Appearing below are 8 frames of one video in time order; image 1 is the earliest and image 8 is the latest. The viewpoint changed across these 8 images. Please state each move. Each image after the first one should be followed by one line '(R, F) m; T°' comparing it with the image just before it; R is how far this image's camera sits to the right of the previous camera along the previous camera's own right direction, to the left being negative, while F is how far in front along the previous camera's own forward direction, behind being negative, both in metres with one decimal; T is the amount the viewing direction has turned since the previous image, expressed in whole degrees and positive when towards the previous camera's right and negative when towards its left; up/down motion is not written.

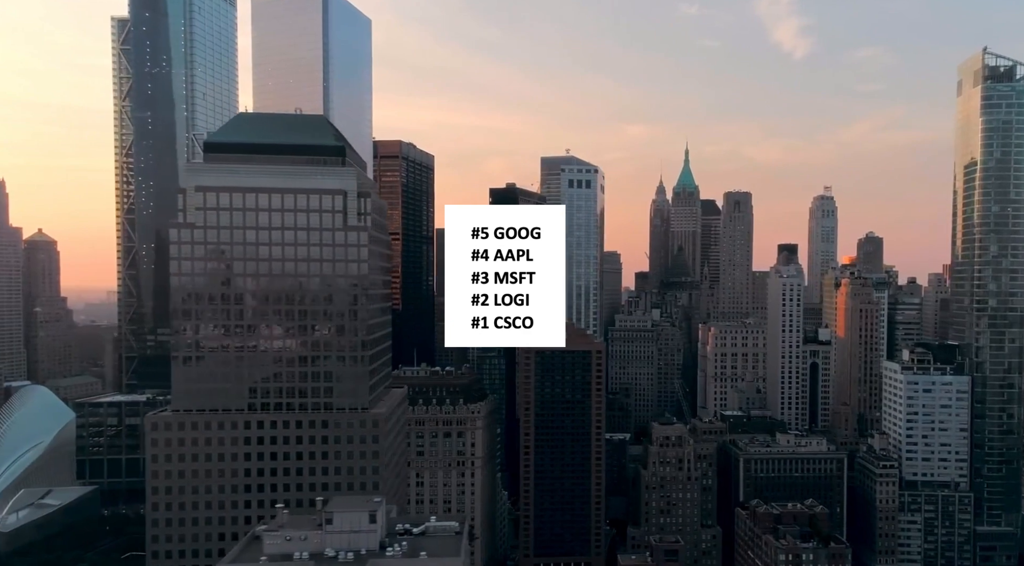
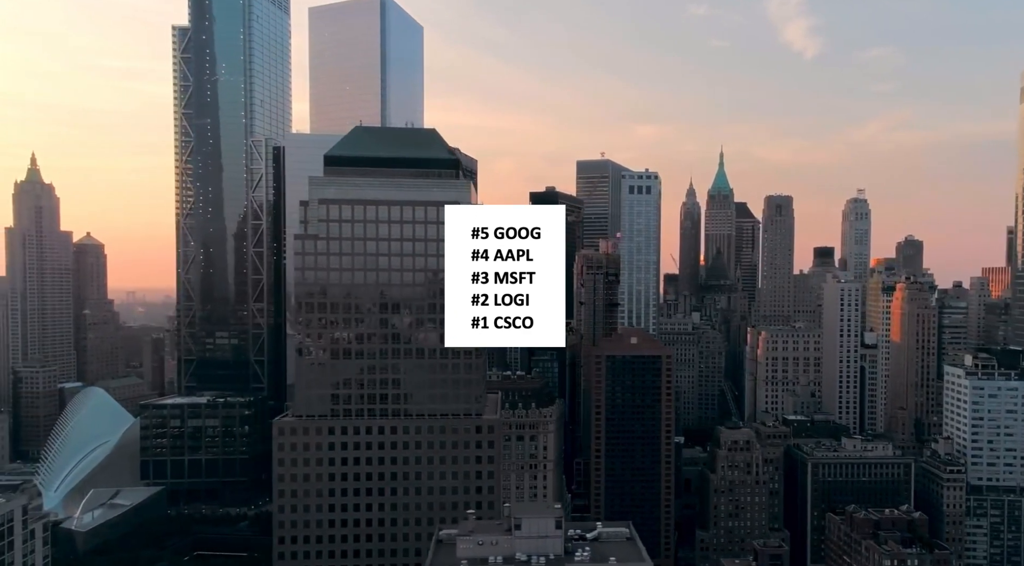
(-5.6, -1.3) m; -1°
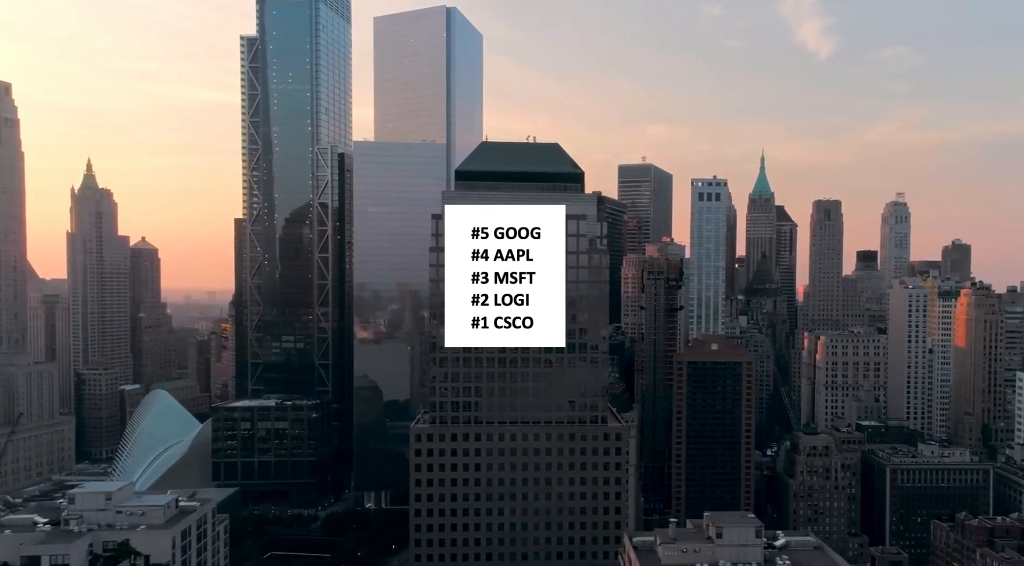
(-6.5, -1.5) m; -1°
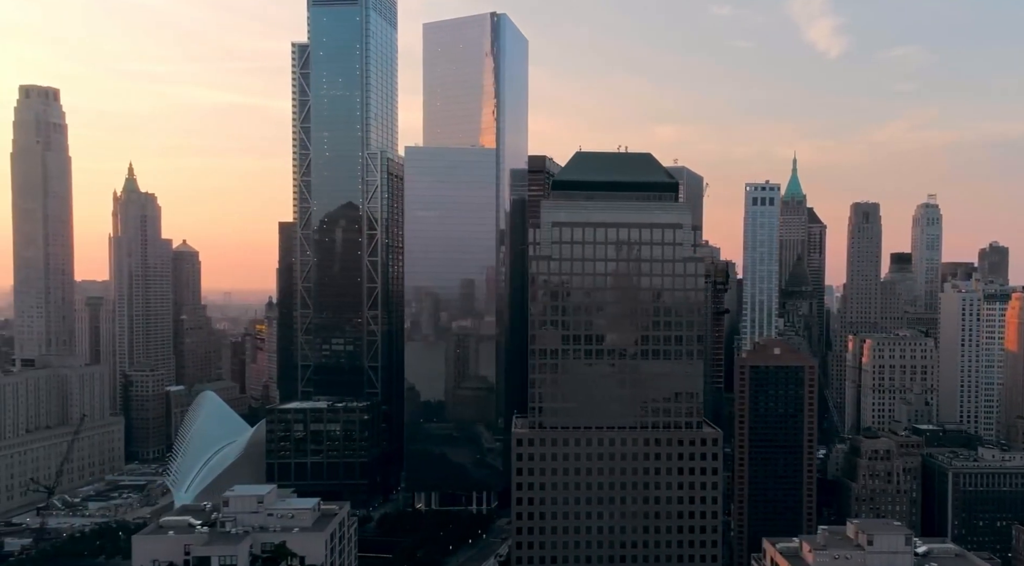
(-5.2, -1.1) m; -1°
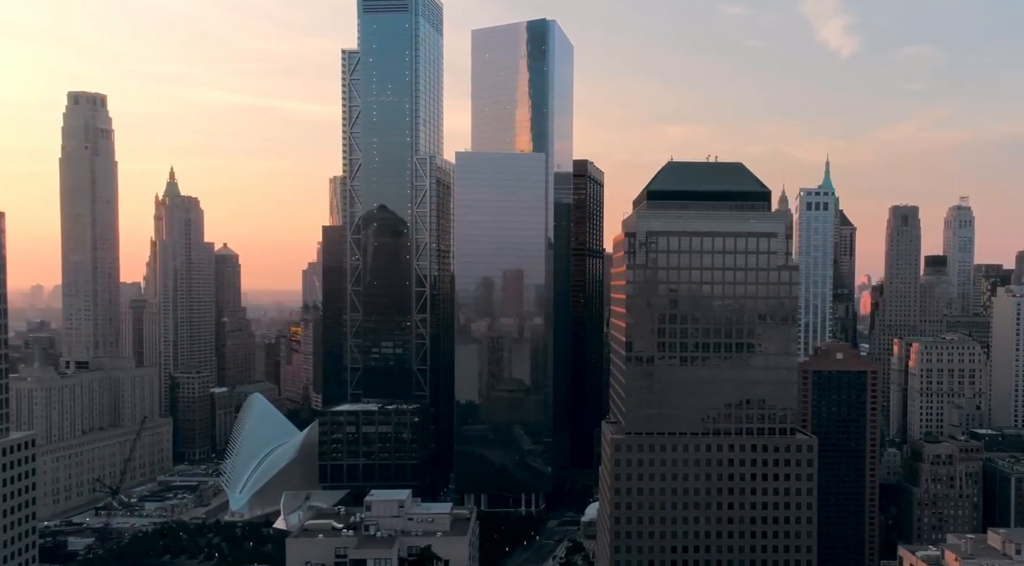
(-5.1, -1.1) m; -1°
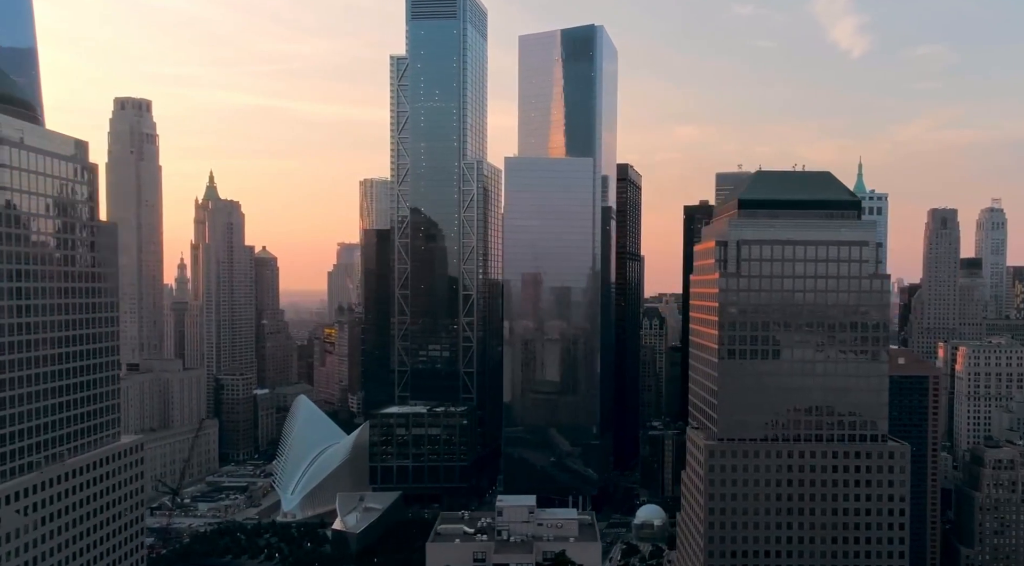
(-5.0, -1.0) m; -1°
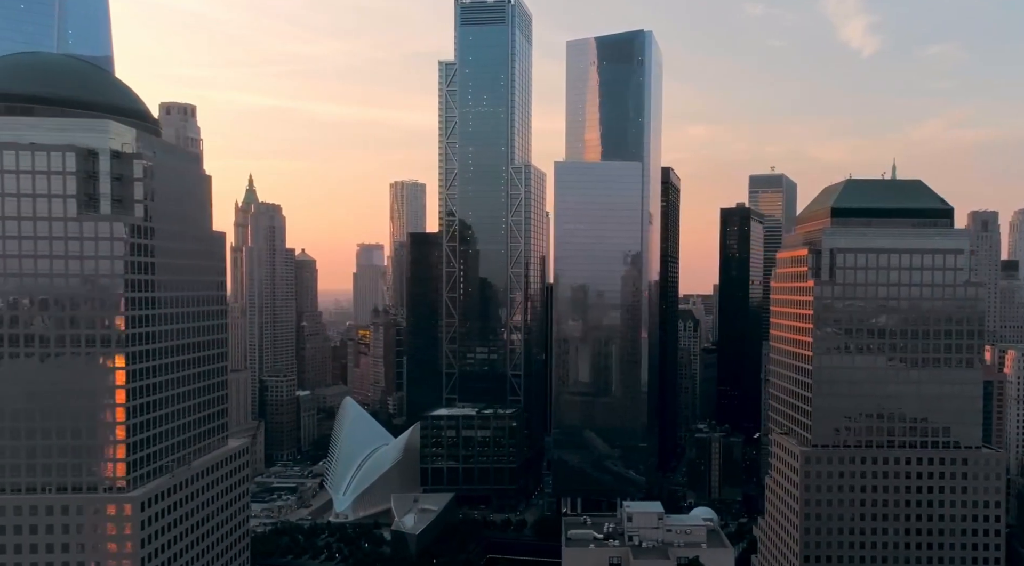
(-5.3, -1.0) m; -1°
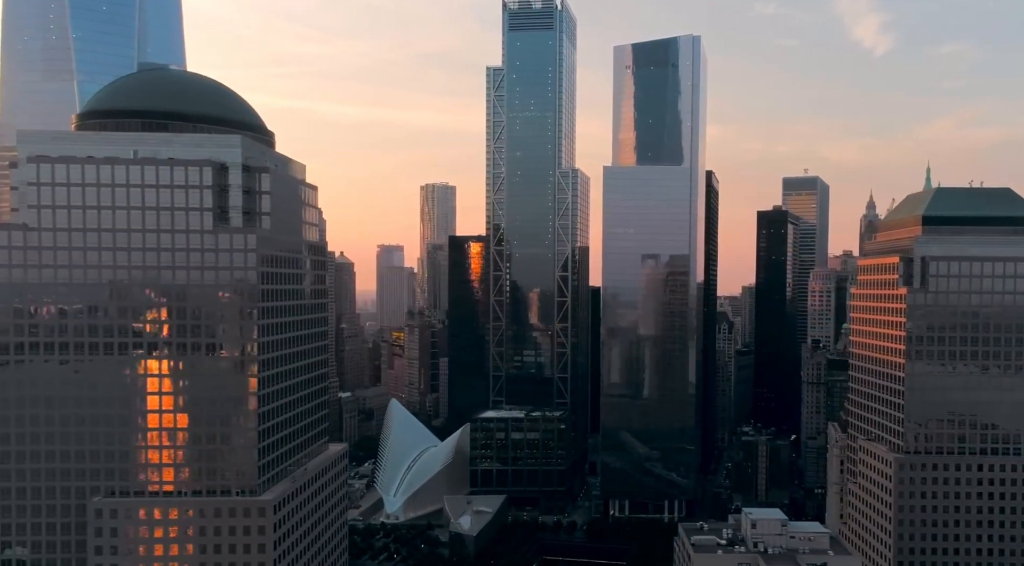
(-5.2, -0.9) m; -1°
